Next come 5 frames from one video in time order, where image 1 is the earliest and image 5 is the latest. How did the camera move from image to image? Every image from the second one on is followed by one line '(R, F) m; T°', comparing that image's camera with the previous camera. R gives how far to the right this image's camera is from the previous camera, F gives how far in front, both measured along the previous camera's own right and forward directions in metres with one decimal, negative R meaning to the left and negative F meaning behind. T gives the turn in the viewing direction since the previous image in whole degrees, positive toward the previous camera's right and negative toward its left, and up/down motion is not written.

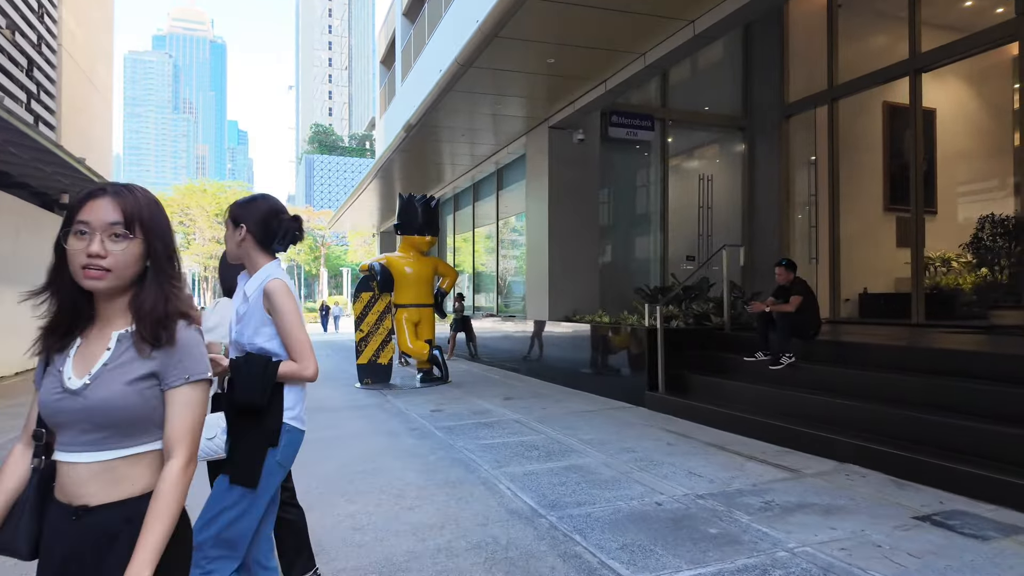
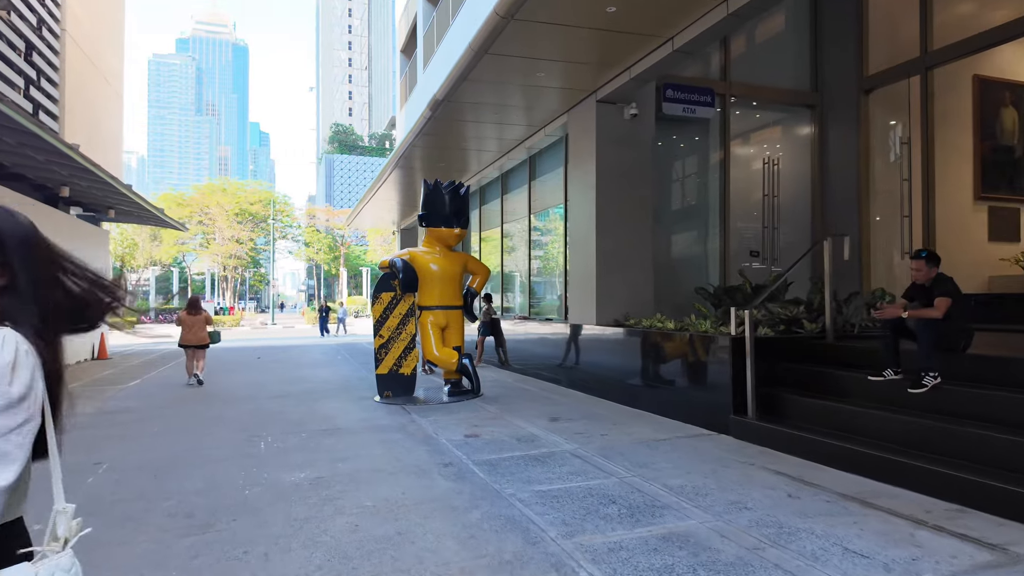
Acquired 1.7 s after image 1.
(-0.3, +1.3) m; -2°
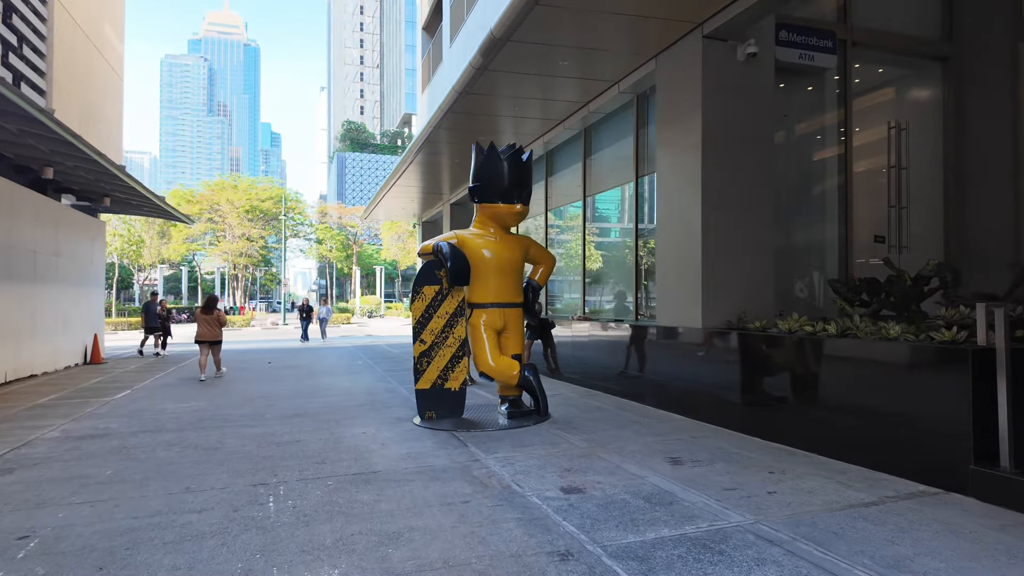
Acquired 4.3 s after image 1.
(-0.7, +1.9) m; -1°
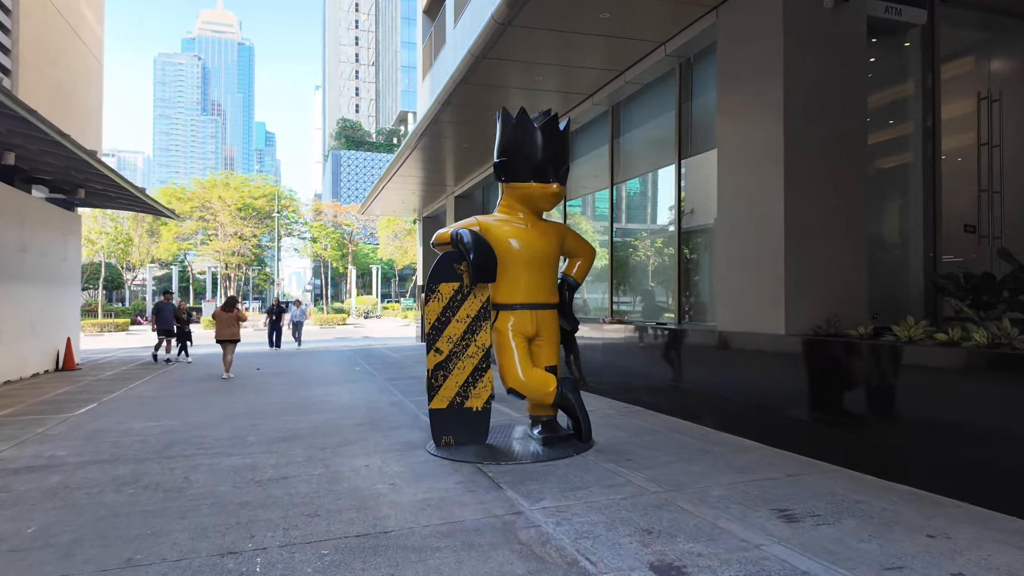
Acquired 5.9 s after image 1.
(-0.3, +1.2) m; 0°
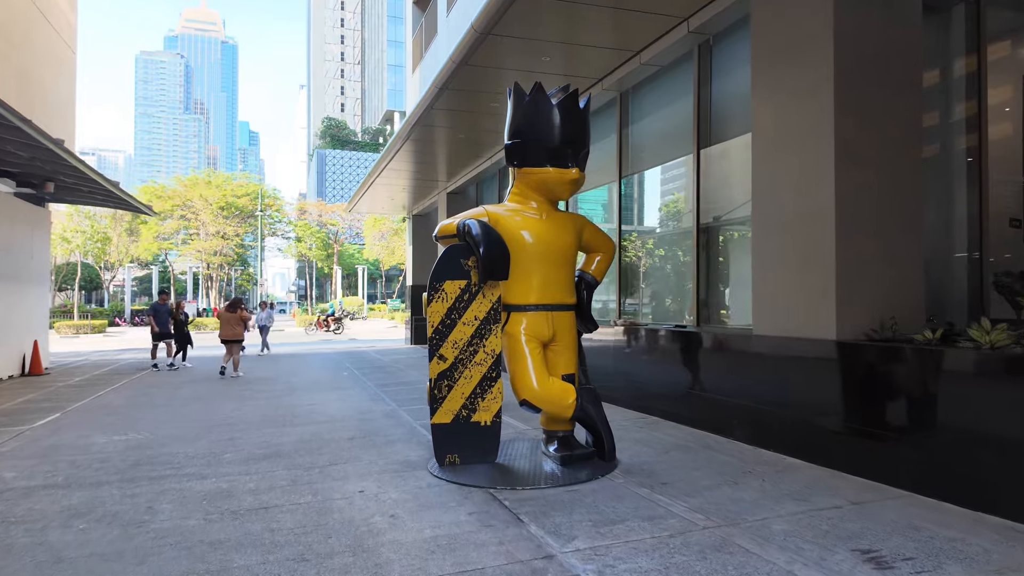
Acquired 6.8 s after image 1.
(-0.2, +0.7) m; +1°
